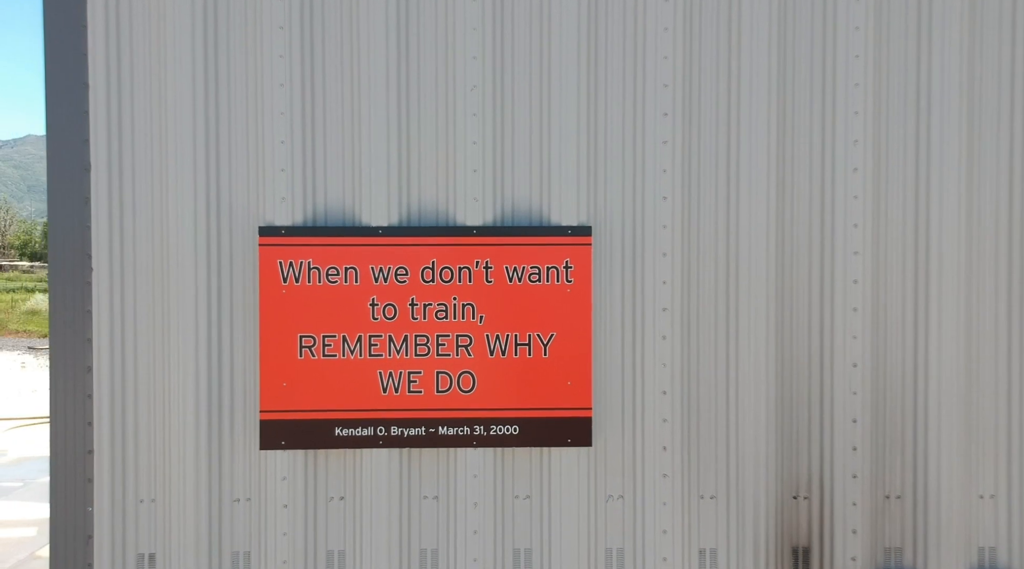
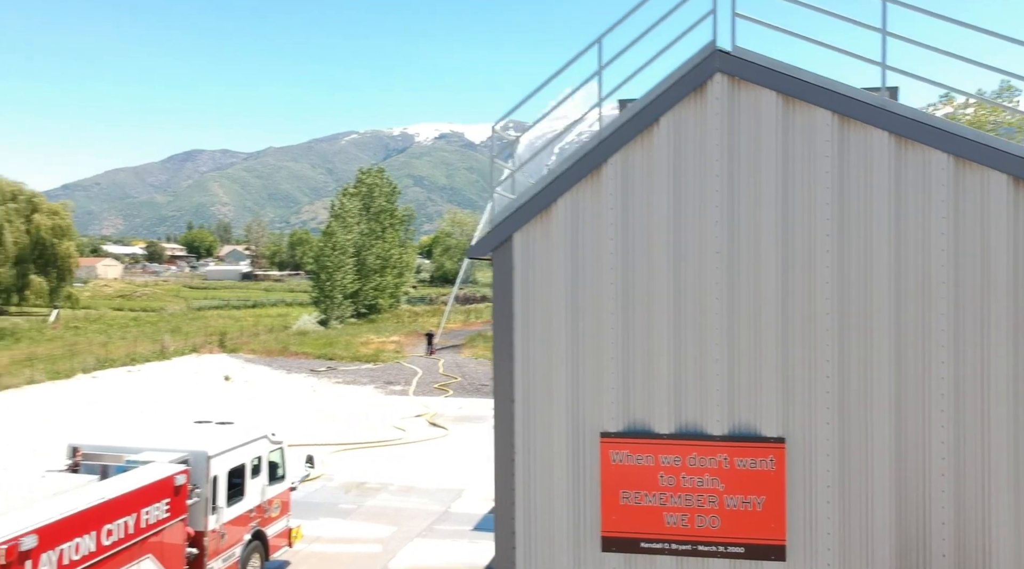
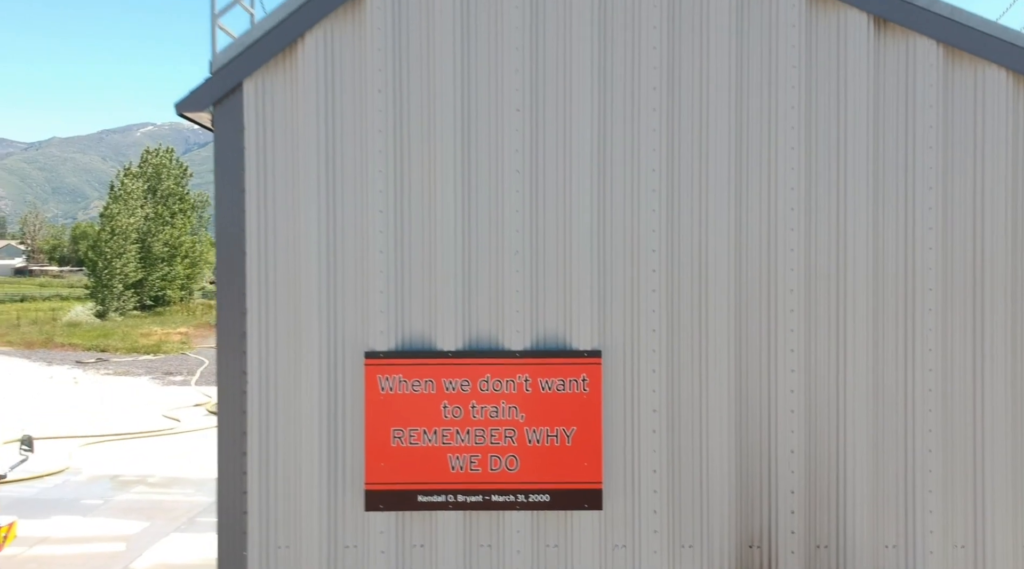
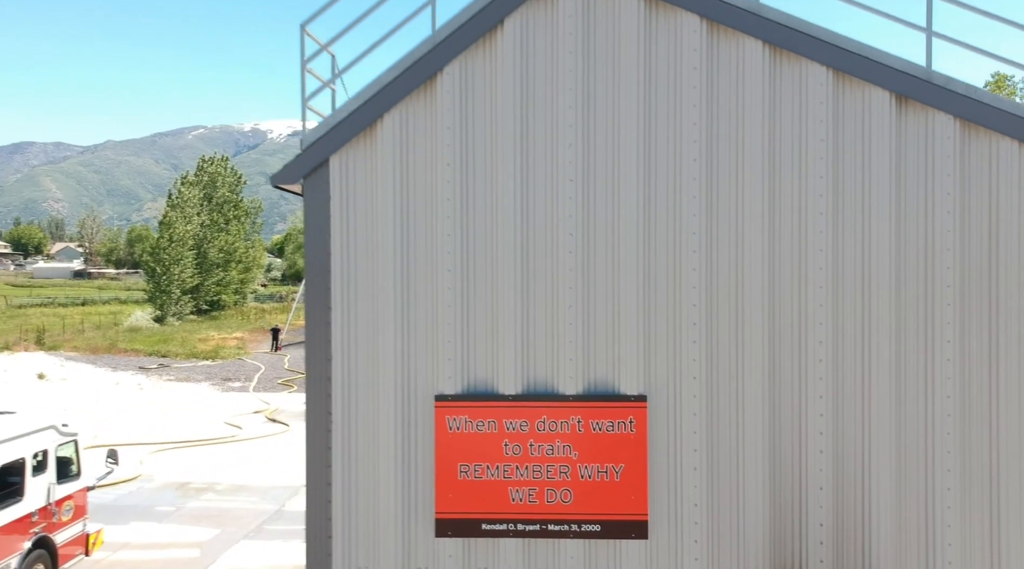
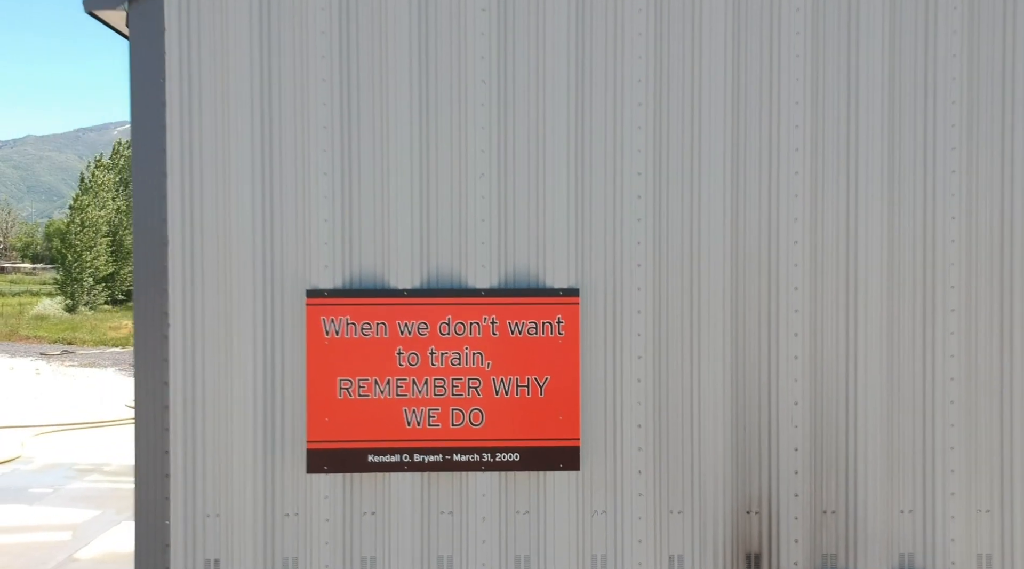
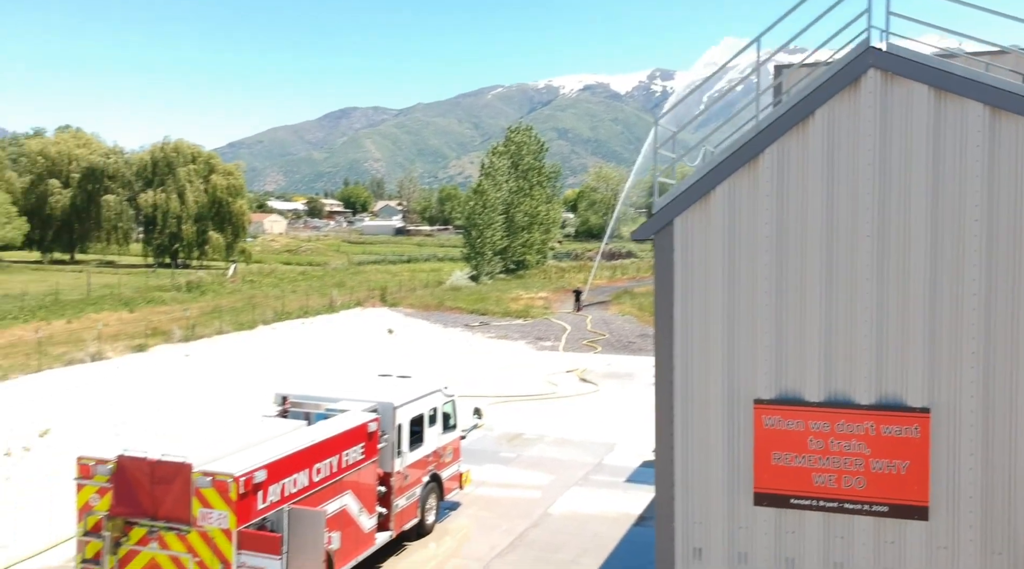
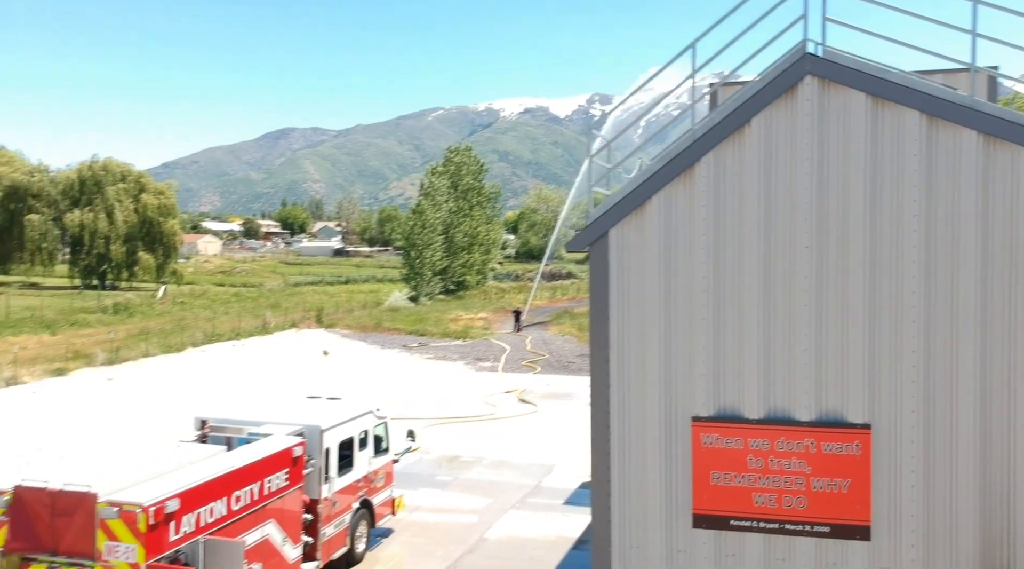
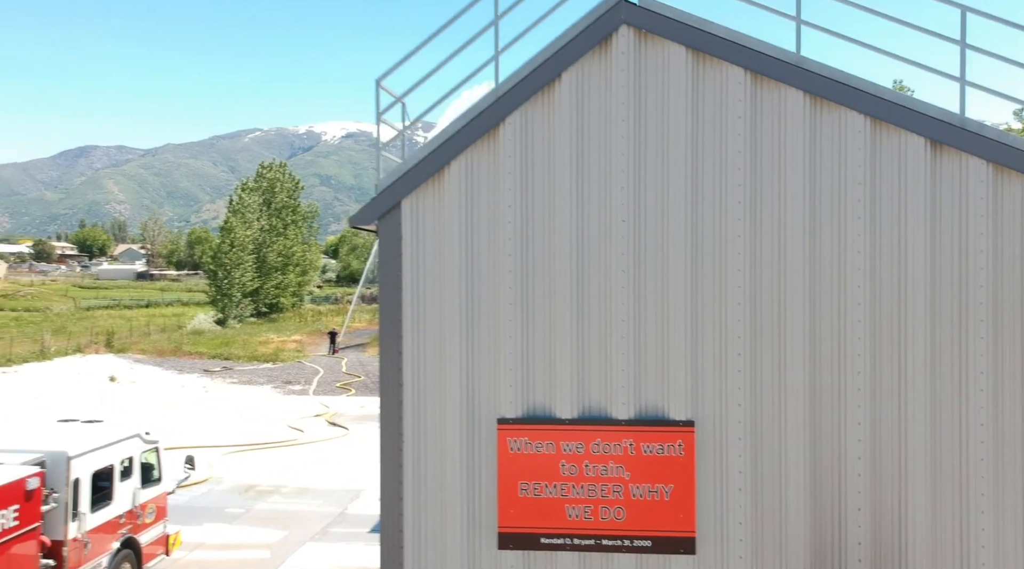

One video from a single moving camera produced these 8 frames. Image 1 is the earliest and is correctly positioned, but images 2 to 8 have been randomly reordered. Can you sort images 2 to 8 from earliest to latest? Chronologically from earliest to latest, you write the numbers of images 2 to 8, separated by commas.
5, 3, 4, 8, 2, 7, 6
